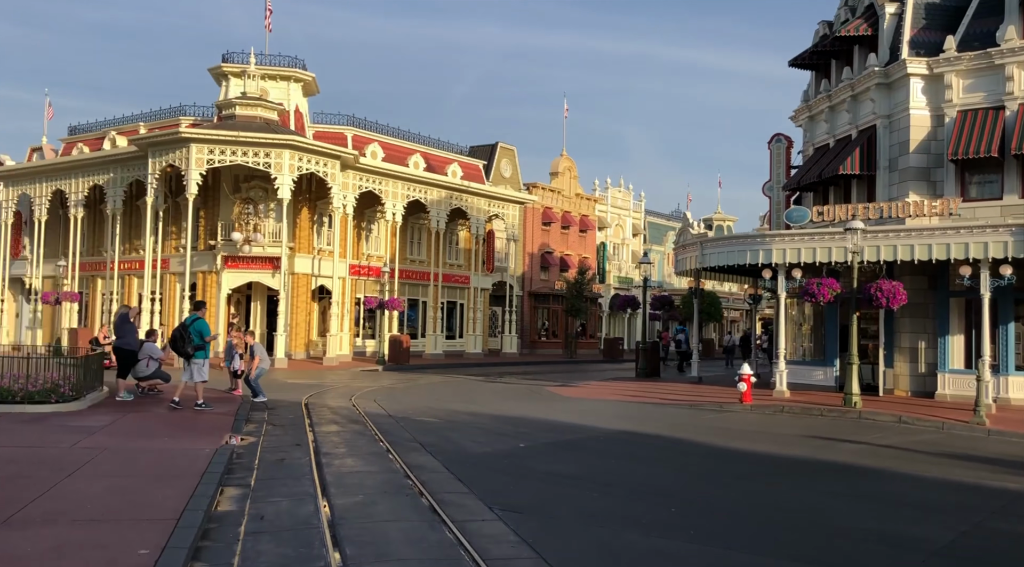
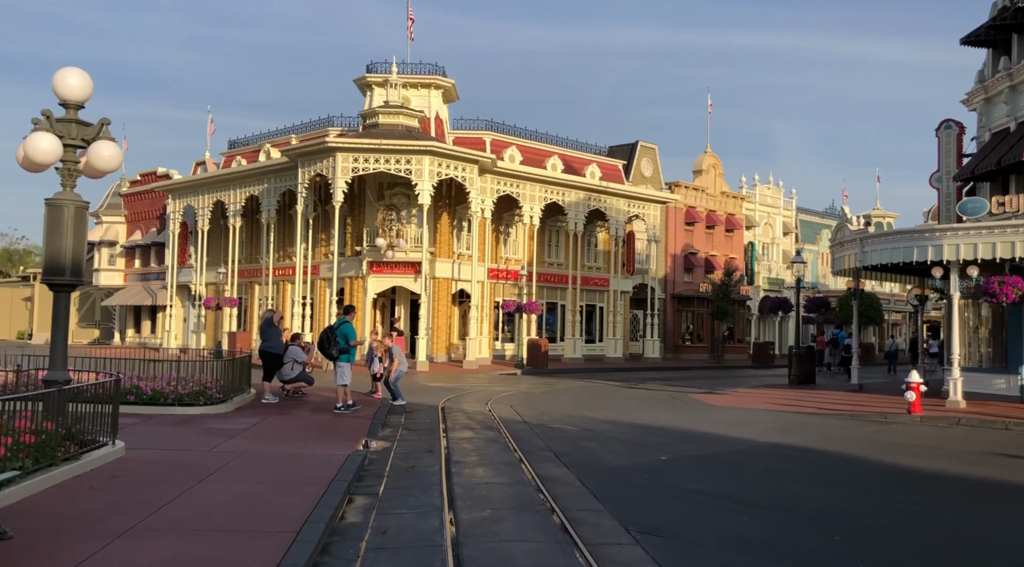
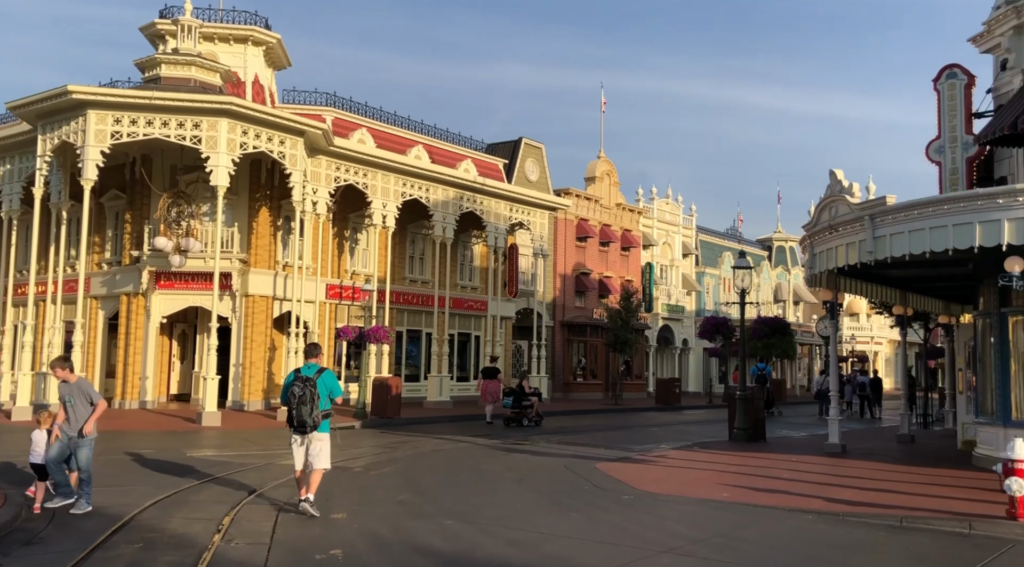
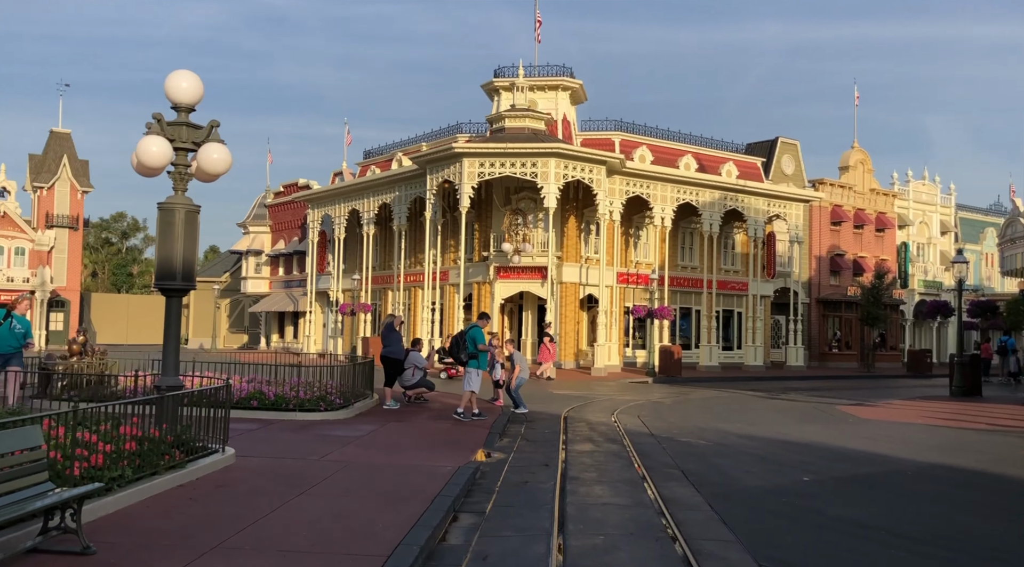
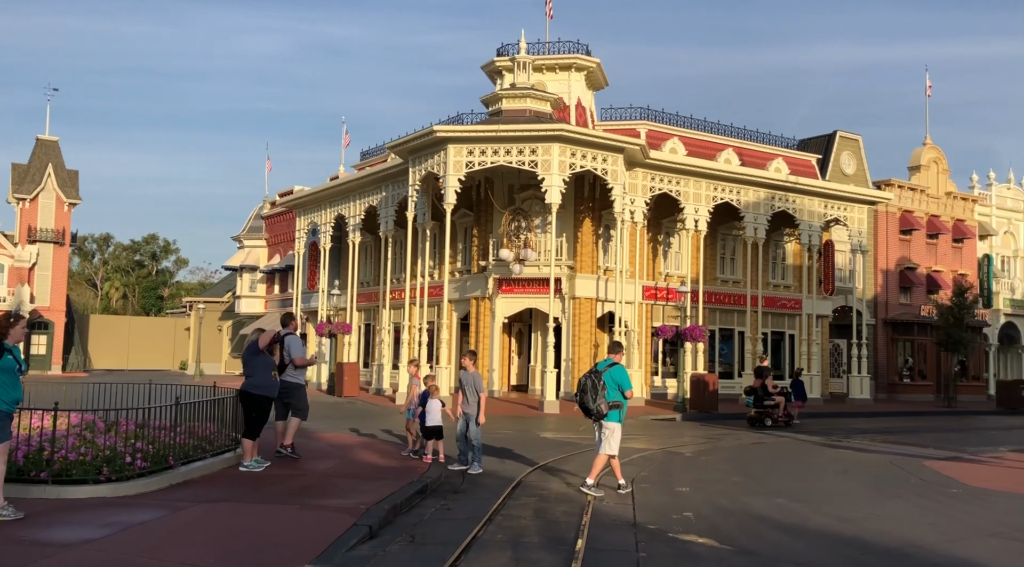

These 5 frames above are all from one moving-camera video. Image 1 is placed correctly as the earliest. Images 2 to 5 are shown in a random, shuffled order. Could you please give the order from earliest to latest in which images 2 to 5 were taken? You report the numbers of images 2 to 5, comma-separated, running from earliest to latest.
2, 4, 5, 3
